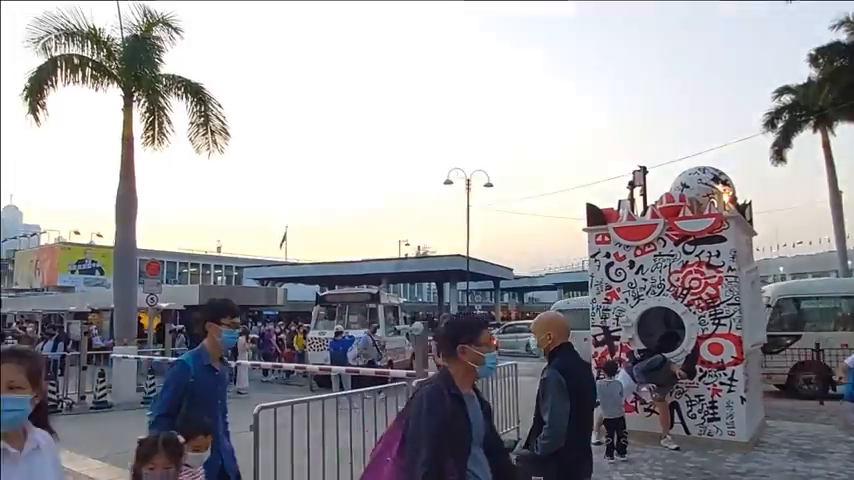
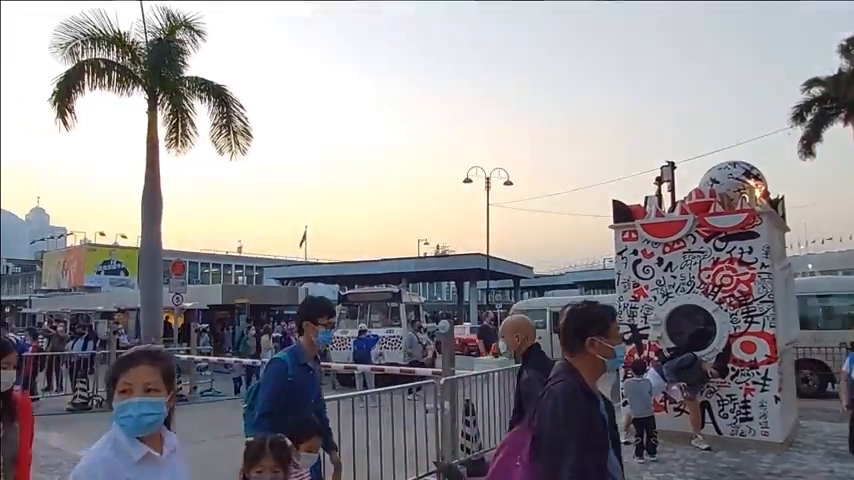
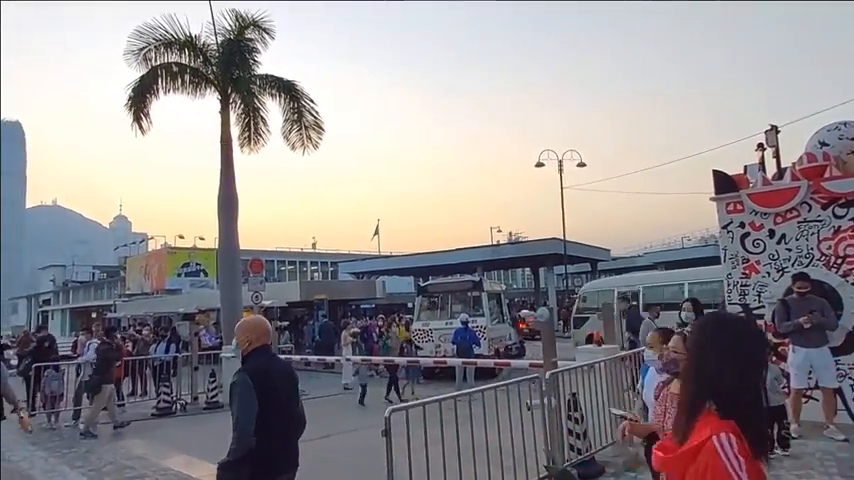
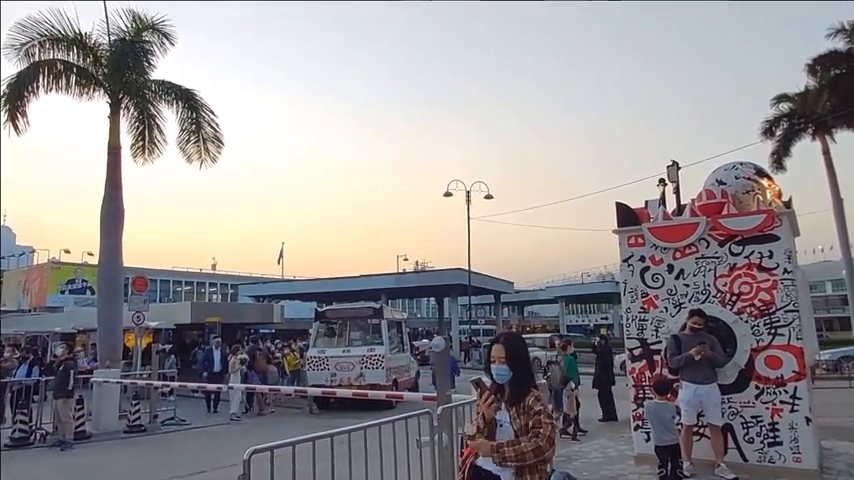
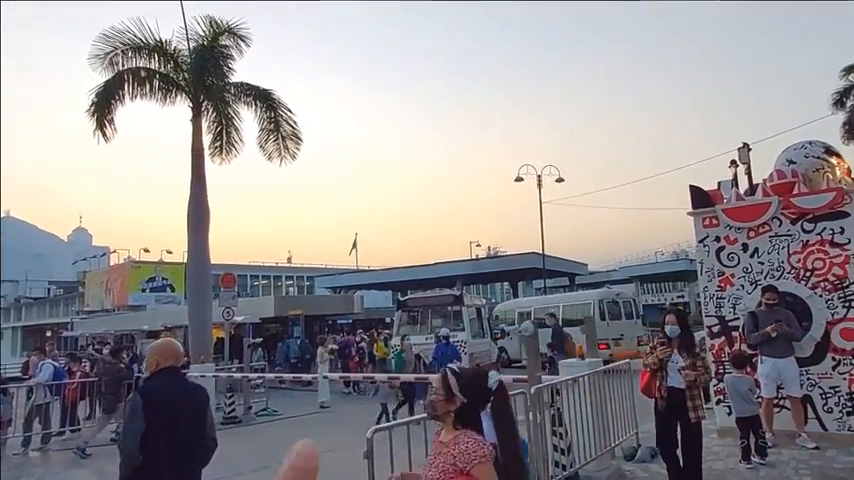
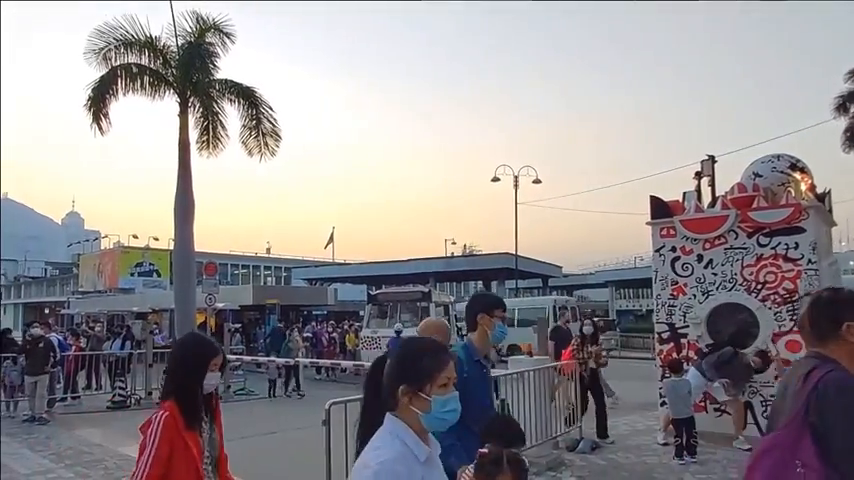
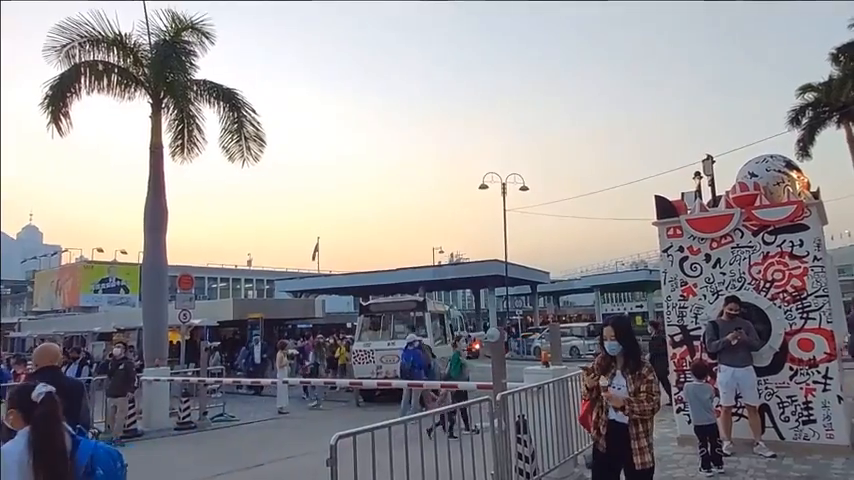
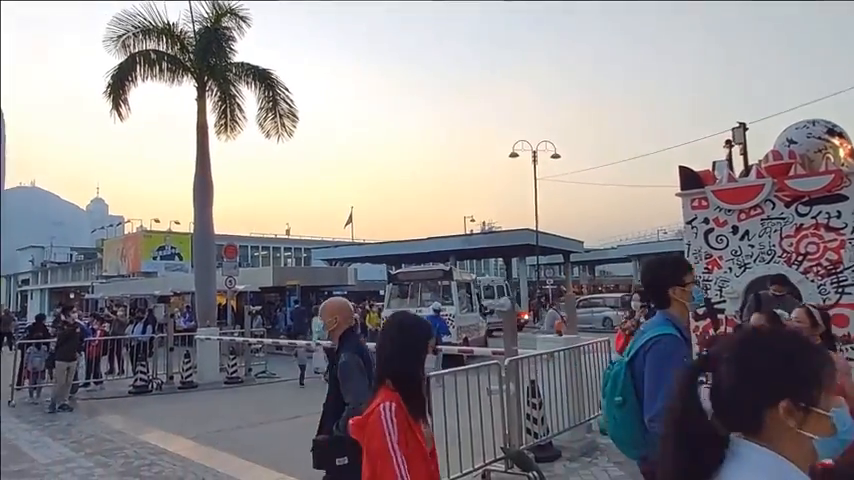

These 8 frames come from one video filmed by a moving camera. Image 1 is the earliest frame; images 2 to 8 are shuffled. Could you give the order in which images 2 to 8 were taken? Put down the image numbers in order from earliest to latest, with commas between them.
2, 6, 8, 3, 5, 7, 4
